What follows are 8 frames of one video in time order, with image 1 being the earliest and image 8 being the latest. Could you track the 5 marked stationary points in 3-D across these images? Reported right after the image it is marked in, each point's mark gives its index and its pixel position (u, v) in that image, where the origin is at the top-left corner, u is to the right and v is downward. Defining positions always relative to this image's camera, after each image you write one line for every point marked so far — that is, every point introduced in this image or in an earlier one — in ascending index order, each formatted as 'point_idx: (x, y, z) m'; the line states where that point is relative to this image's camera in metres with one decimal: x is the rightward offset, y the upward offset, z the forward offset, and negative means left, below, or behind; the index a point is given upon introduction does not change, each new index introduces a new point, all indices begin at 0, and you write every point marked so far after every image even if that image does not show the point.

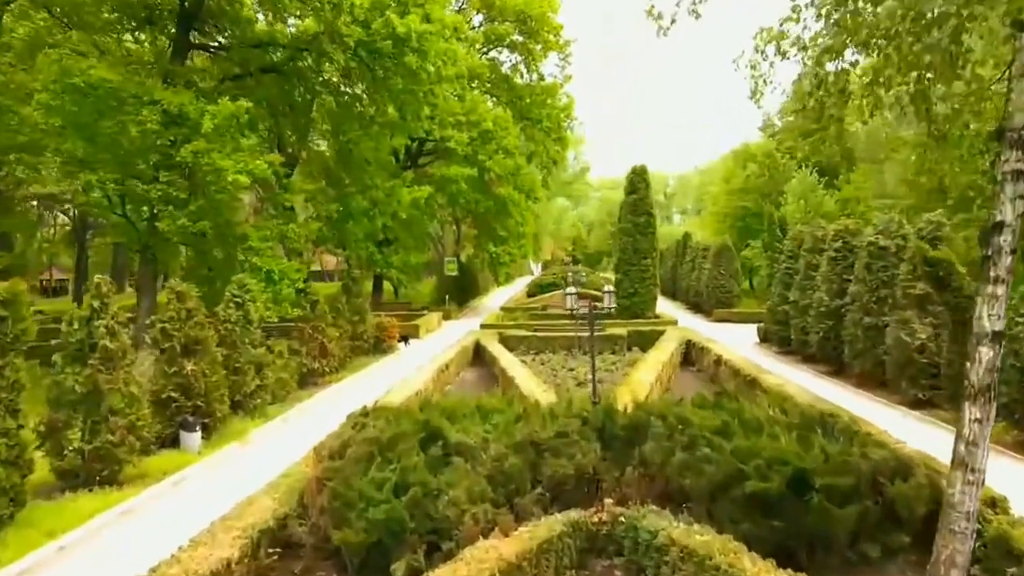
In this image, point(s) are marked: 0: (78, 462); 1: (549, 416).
0: (-5.0, -2.0, +8.3) m
1: (+0.4, -1.3, +7.2) m
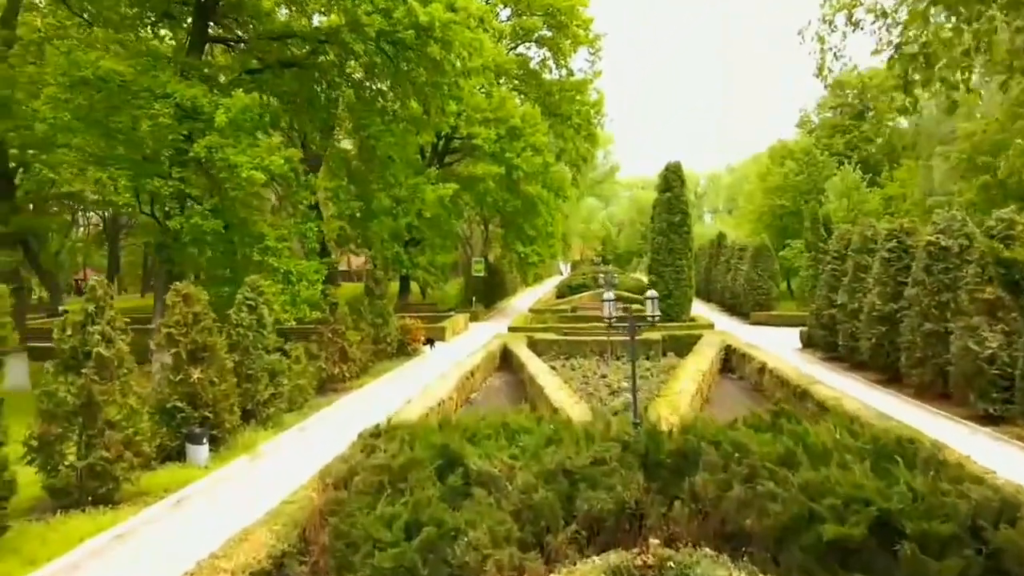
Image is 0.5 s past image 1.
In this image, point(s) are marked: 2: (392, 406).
0: (-4.6, -2.0, +7.7) m
1: (+0.6, -1.3, +6.4) m
2: (-2.1, -2.2, +13.6) m
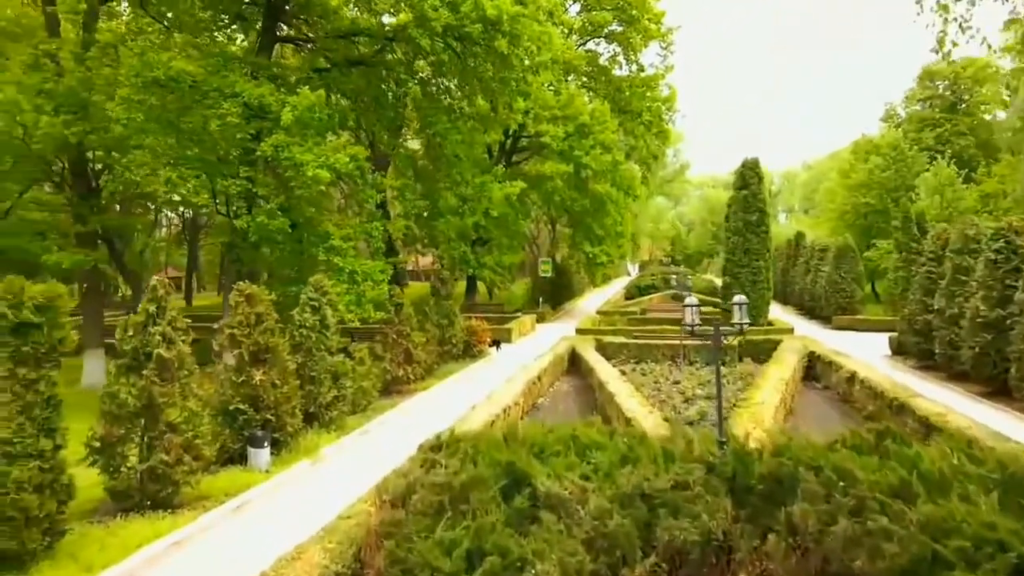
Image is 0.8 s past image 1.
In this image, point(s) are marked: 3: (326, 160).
0: (-3.9, -2.0, +7.5) m
1: (+1.2, -1.4, +5.8) m
2: (-0.9, -2.2, +13.2) m
3: (-3.4, +2.3, +13.2) m
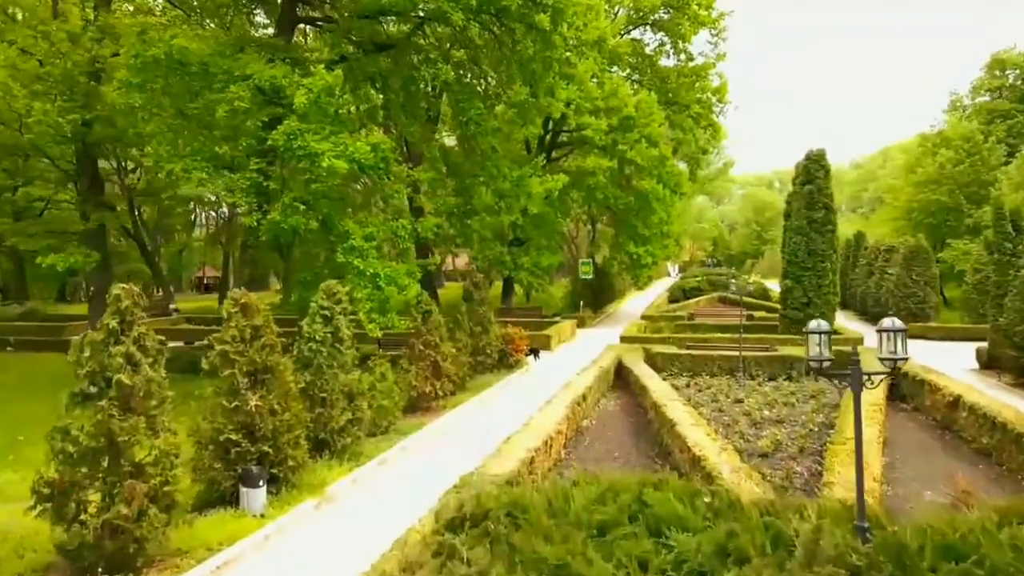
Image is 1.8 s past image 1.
0: (-3.6, -2.1, +6.1) m
1: (+1.5, -1.5, +4.1) m
2: (-0.2, -2.3, +11.6) m
3: (-2.7, +2.2, +11.7) m
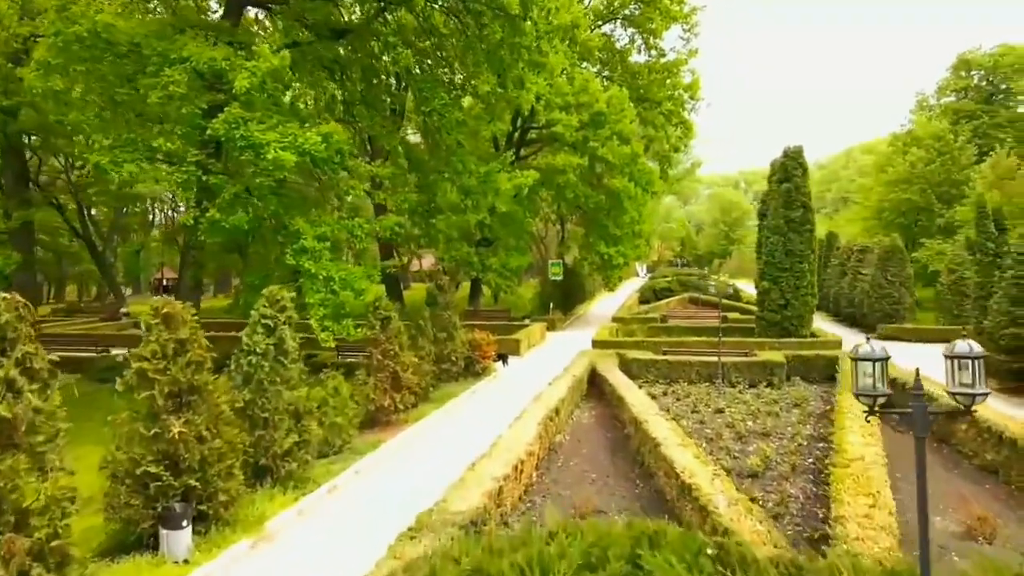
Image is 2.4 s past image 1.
0: (-3.8, -2.2, +5.0) m
1: (+1.3, -1.5, +3.1) m
2: (-0.7, -2.4, +10.6) m
3: (-3.2, +2.1, +10.6) m
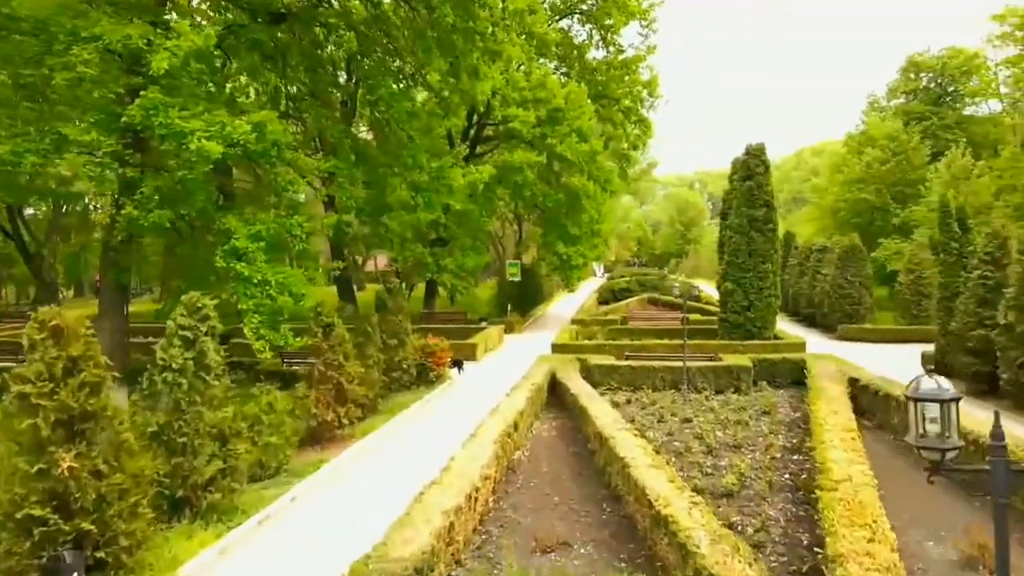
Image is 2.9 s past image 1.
0: (-4.1, -2.3, +3.9) m
1: (+1.1, -1.6, +2.3) m
2: (-1.3, -2.4, +9.7) m
3: (-3.8, +2.1, +9.6) m
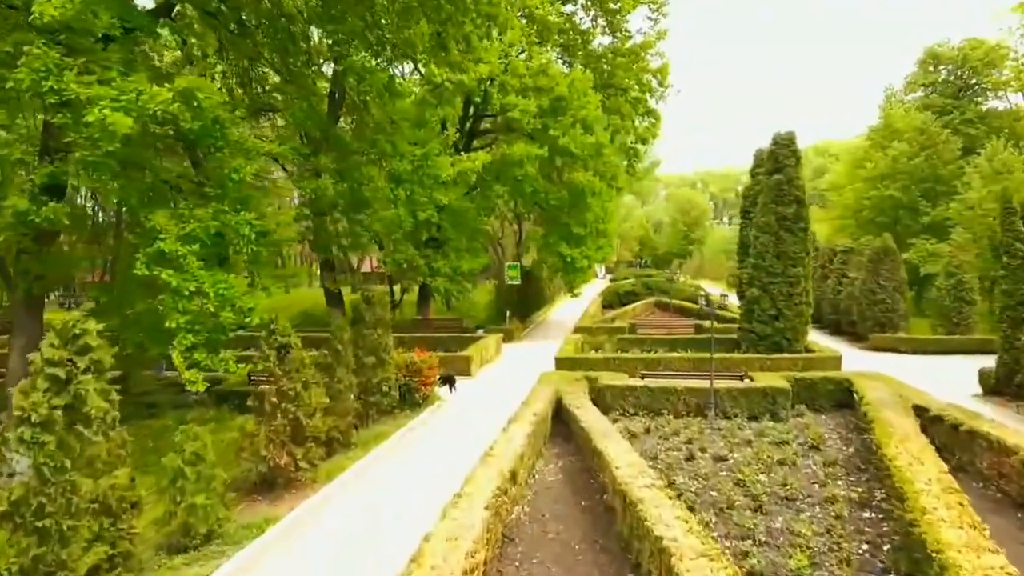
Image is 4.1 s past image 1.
0: (-4.1, -2.4, +1.8) m
1: (+1.1, -1.7, +0.2) m
2: (-1.3, -2.6, +7.6) m
3: (-3.8, +1.9, +7.5) m
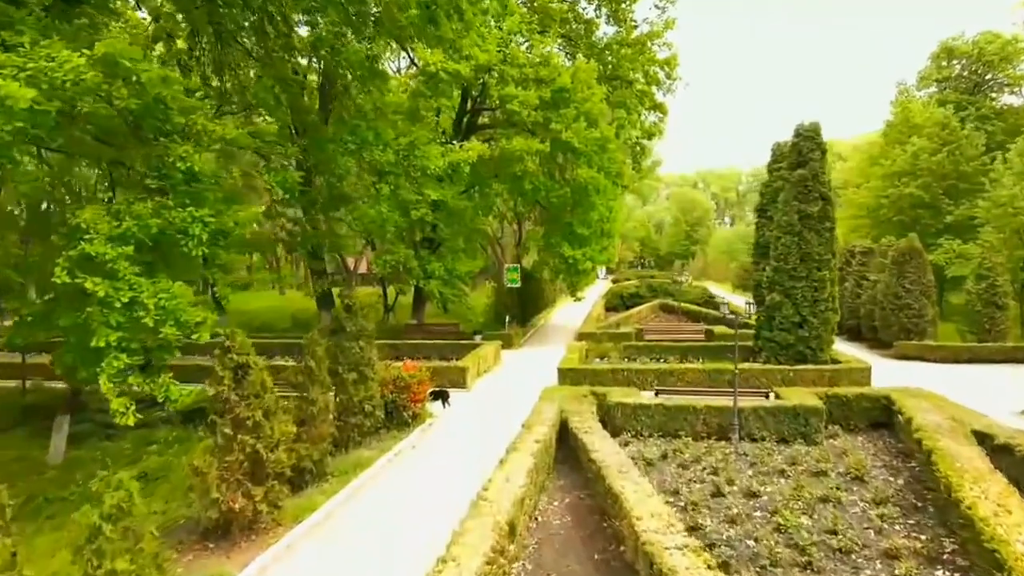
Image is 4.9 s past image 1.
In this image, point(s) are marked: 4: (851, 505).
0: (-4.1, -2.5, +0.4) m
1: (+1.1, -1.8, -1.2) m
2: (-1.3, -2.7, +6.2) m
3: (-3.9, +1.8, +6.1) m
4: (+3.9, -2.5, +8.4) m
